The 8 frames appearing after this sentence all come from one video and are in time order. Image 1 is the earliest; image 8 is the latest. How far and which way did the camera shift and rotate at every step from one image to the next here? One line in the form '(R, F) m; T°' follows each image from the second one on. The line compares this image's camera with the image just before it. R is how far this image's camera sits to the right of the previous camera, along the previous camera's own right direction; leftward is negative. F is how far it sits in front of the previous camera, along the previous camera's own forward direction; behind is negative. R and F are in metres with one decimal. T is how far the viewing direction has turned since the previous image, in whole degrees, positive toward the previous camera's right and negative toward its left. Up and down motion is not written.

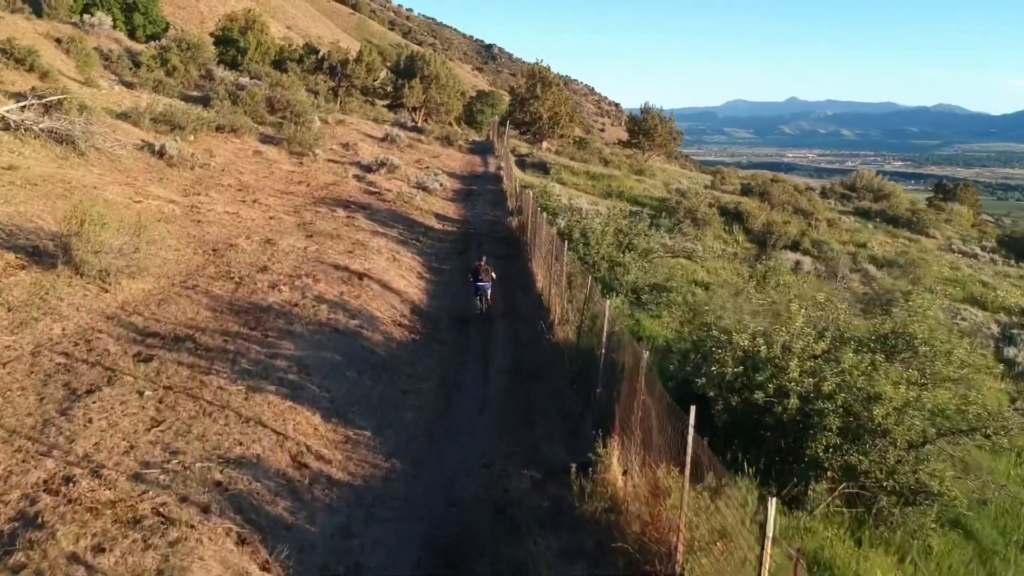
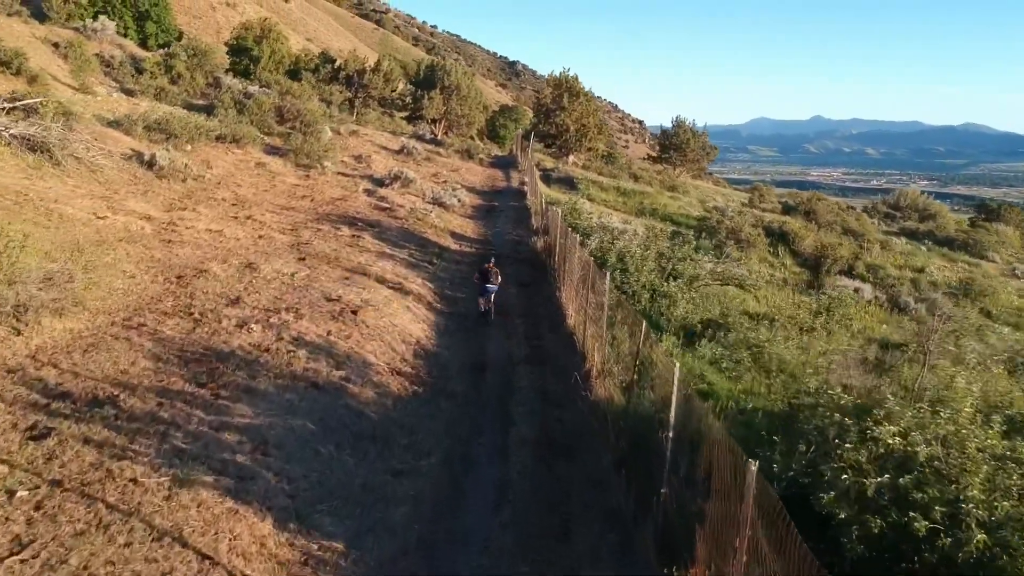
(-0.1, +2.5) m; -1°
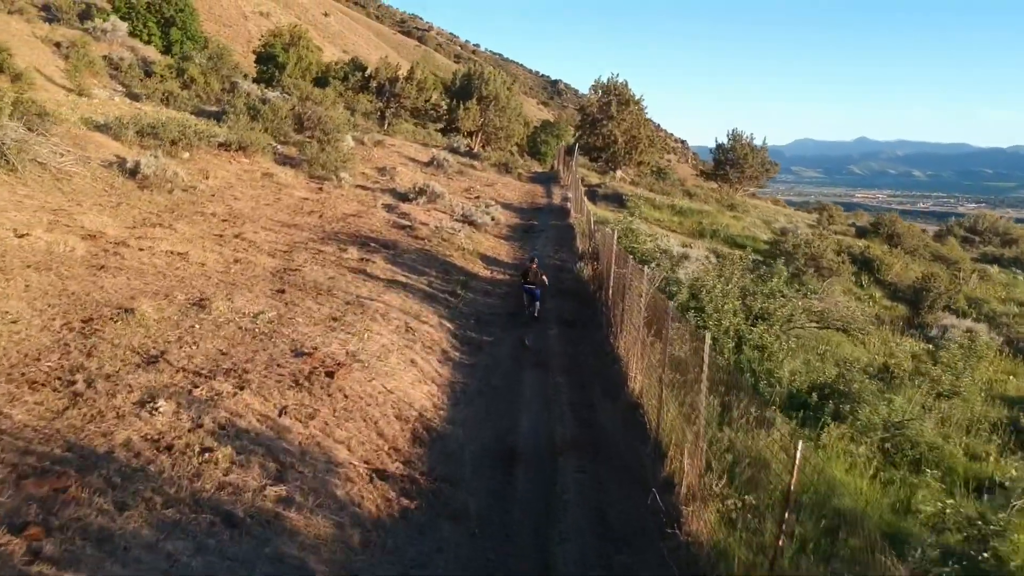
(0.0, +3.5) m; -2°
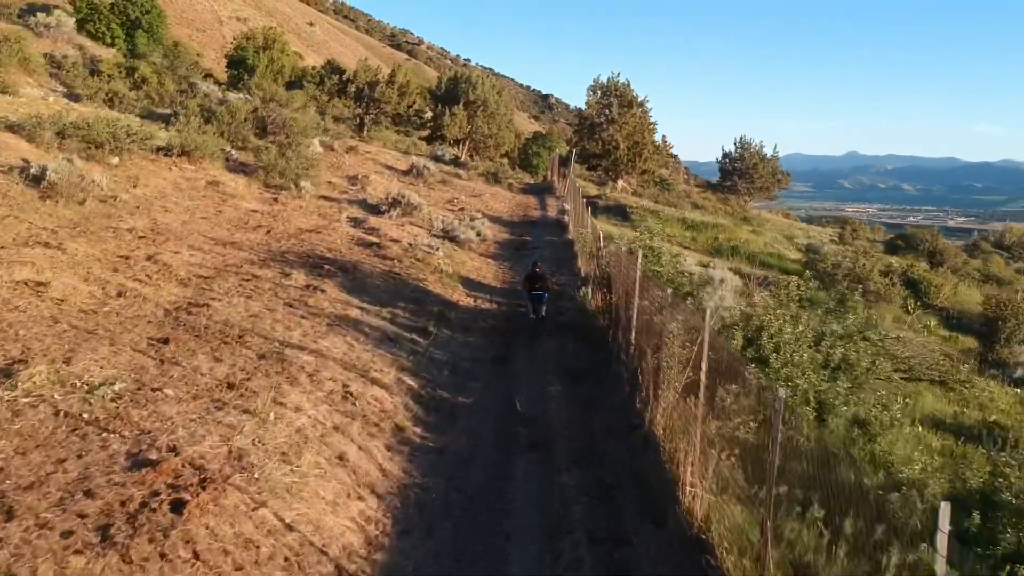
(+0.1, +3.4) m; 0°
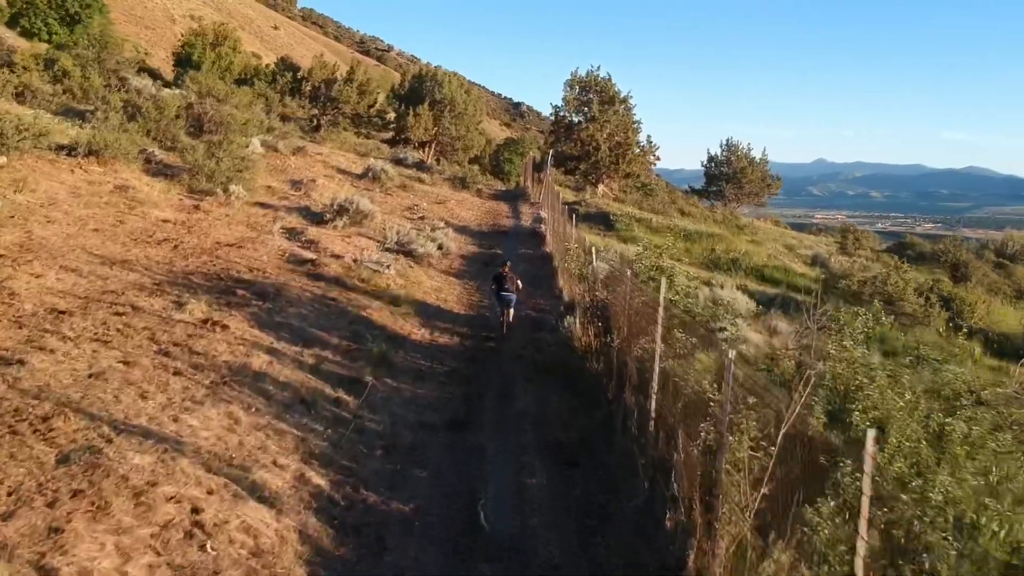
(+0.1, +3.1) m; +2°
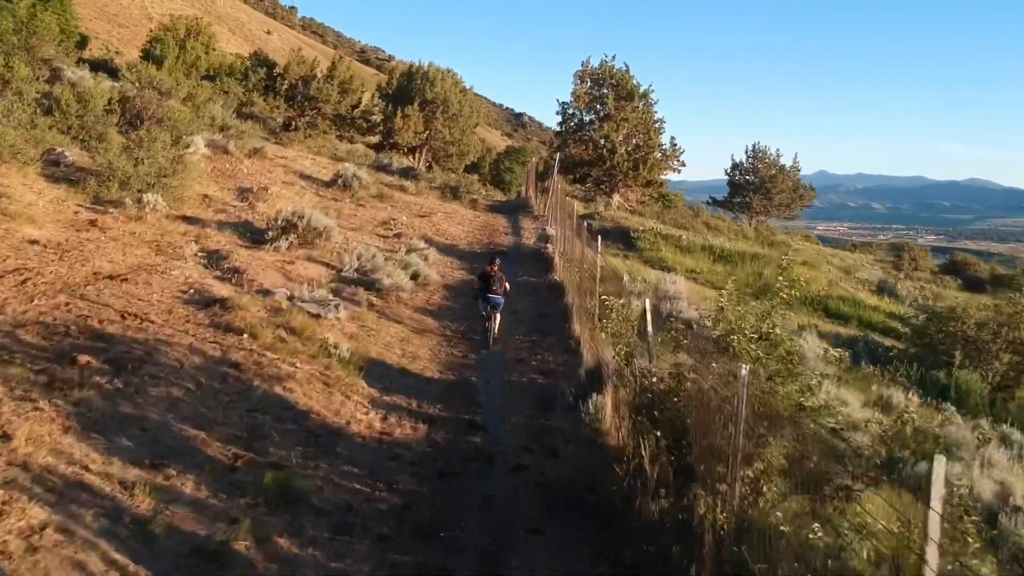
(0.0, +4.1) m; 0°
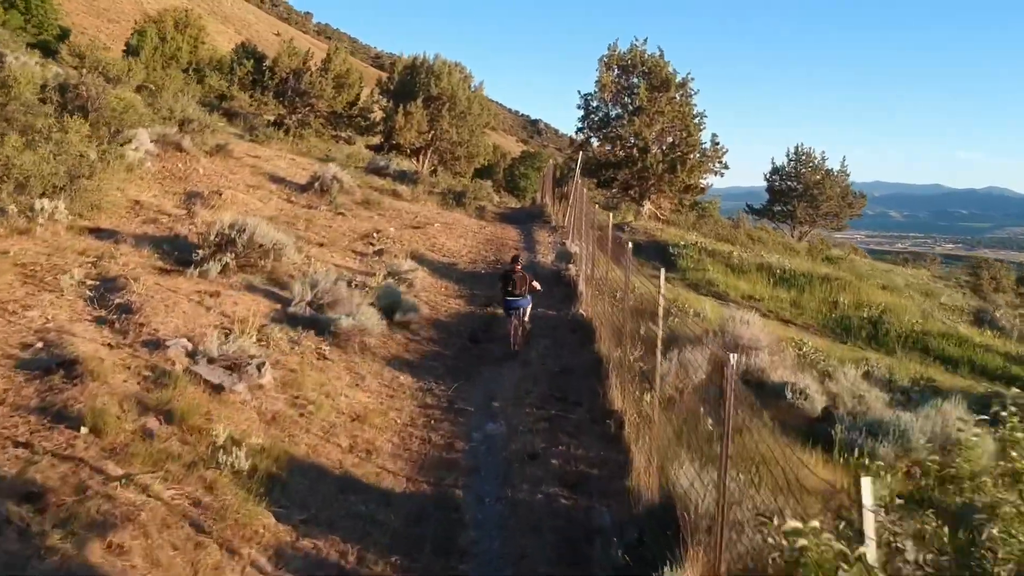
(0.0, +3.4) m; -1°
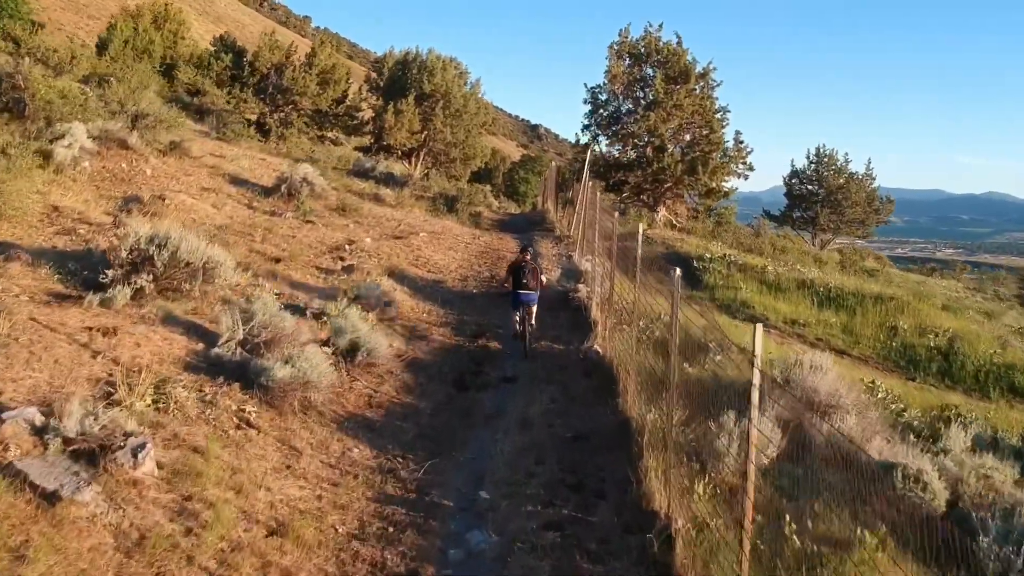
(0.0, +2.2) m; 0°
